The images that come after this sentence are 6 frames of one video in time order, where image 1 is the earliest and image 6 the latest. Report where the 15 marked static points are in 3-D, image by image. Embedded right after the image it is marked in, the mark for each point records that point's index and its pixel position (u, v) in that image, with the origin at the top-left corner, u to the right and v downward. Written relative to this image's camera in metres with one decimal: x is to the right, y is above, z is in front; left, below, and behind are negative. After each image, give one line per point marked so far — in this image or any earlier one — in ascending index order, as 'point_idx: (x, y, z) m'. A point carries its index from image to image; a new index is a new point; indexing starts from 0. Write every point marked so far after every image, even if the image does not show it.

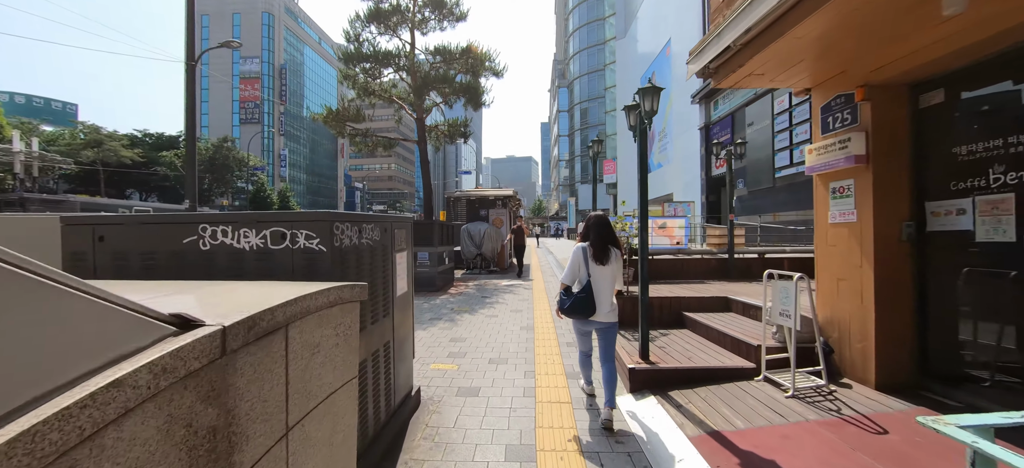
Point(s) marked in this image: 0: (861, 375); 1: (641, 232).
0: (+3.4, -1.4, +3.3) m
1: (+1.4, 0.0, +3.7) m
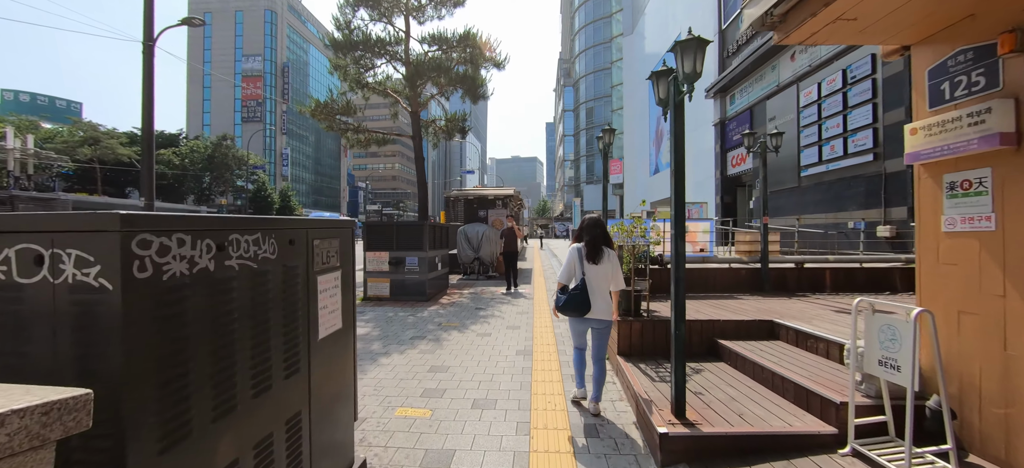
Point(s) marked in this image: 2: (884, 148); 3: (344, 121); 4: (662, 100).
0: (+3.2, -1.5, +2.2) m
1: (+1.3, -0.1, +2.7) m
2: (+9.5, +2.2, +8.6) m
3: (-6.7, +4.5, +13.6) m
4: (+1.4, +1.2, +3.1) m
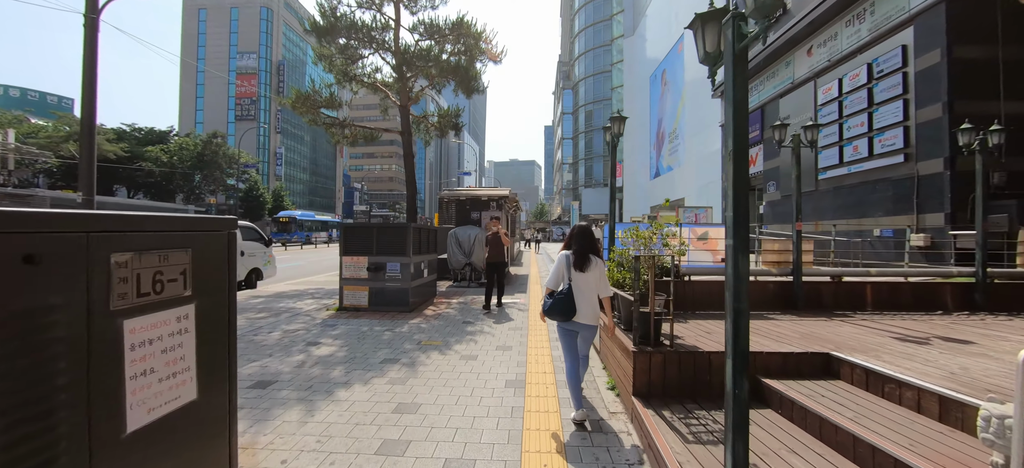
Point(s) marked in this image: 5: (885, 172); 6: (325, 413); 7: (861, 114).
0: (+3.1, -1.5, +1.4) m
1: (+1.2, -0.1, +1.8) m
2: (+9.3, +2.0, +7.8) m
3: (-6.9, +4.5, +12.7) m
4: (+1.3, +1.1, +2.2) m
5: (+9.5, +1.6, +8.6) m
6: (-2.0, -1.9, +3.5) m
7: (+9.3, +3.2, +9.0) m
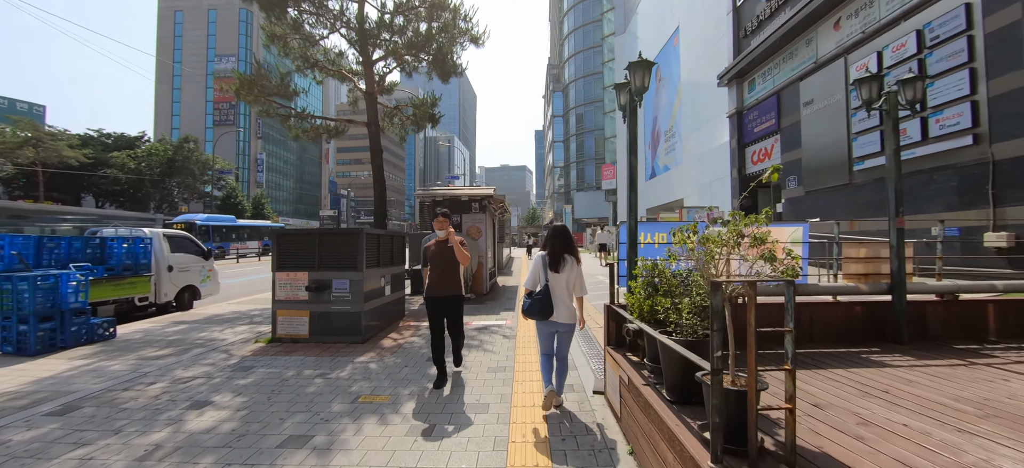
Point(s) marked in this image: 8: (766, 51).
0: (+2.9, -1.5, -0.3) m
1: (+1.0, -0.1, +0.2) m
2: (+9.0, +2.0, +6.4) m
3: (-7.4, +4.2, +11.0) m
4: (+1.1, +1.1, +0.6) m
5: (+9.1, +1.6, +7.2) m
6: (-2.2, -1.9, +1.8) m
7: (+8.9, +3.2, +7.6) m
8: (+8.9, +6.4, +11.9) m
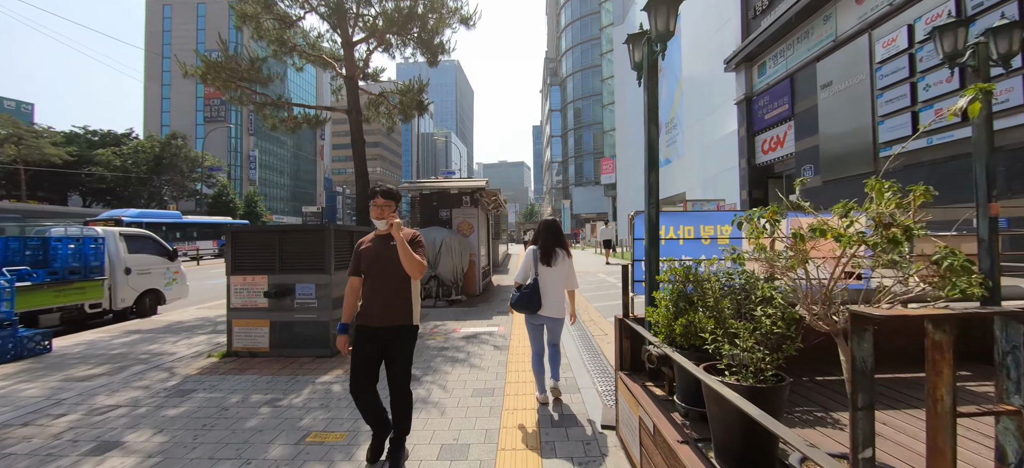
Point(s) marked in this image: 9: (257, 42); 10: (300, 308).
0: (+2.8, -1.5, -1.1) m
1: (+0.9, -0.1, -0.6) m
2: (+8.8, +2.2, +5.6) m
3: (-7.6, +4.2, +10.1) m
4: (+0.9, +1.2, -0.3) m
5: (+8.9, +1.8, +6.4) m
6: (-2.3, -1.9, +1.0) m
7: (+8.7, +3.4, +6.8) m
8: (+8.7, +6.6, +11.1) m
9: (-7.9, +6.0, +10.5) m
10: (-3.3, -1.1, +5.2) m
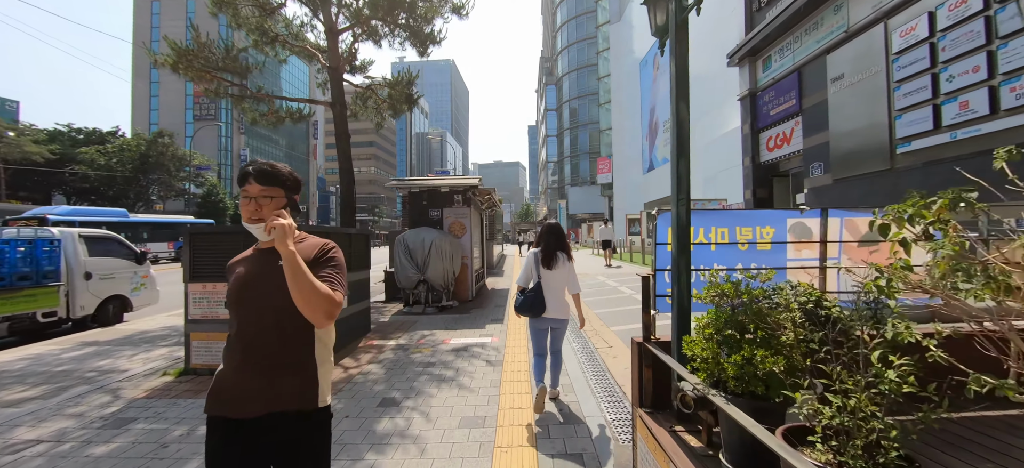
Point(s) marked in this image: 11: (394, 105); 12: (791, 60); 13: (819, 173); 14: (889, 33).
0: (+2.8, -1.5, -1.6) m
1: (+0.9, -0.1, -1.2) m
2: (+8.7, +2.1, +5.1) m
3: (-7.7, +4.2, +9.4) m
4: (+0.9, +1.1, -0.8) m
5: (+8.8, +1.7, +5.9) m
6: (-2.3, -1.9, +0.4) m
7: (+8.6, +3.3, +6.3) m
8: (+8.5, +6.6, +10.6) m
9: (-8.1, +6.0, +9.9) m
10: (-3.3, -1.1, +4.6) m
11: (-3.7, +4.0, +10.5) m
12: (+8.8, +5.5, +10.8) m
13: (+9.0, +1.8, +10.0) m
14: (+8.7, +4.6, +7.9) m
